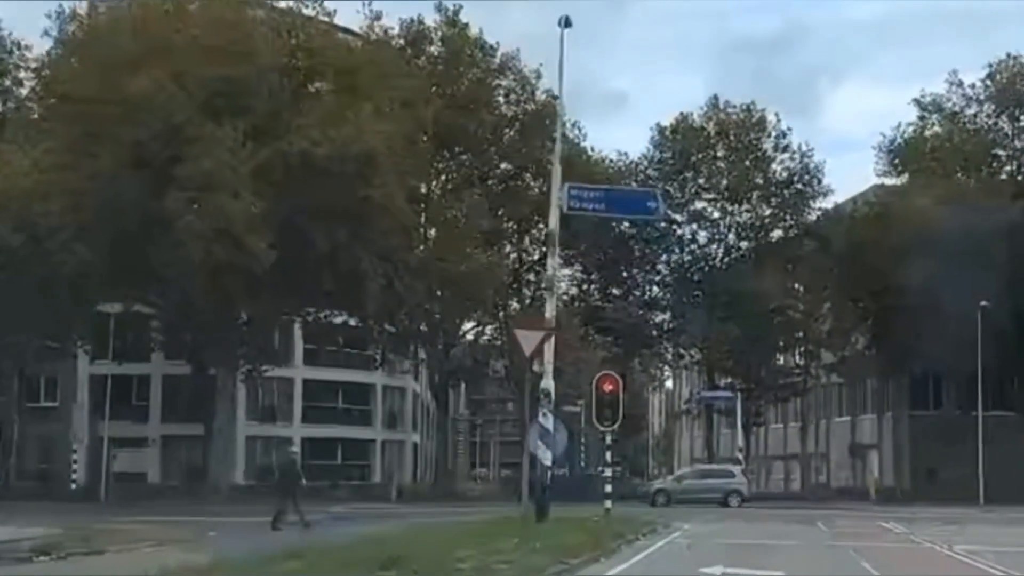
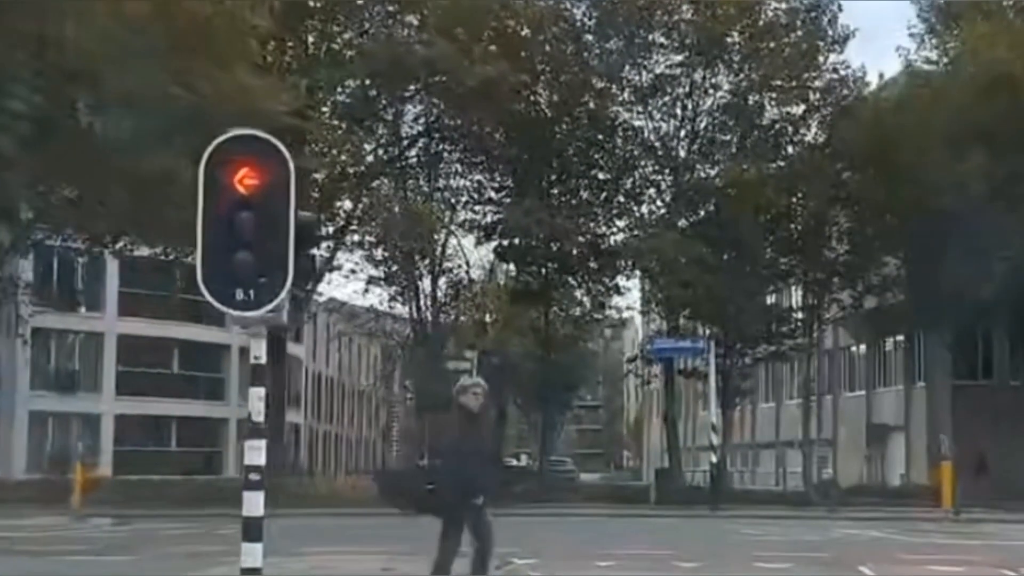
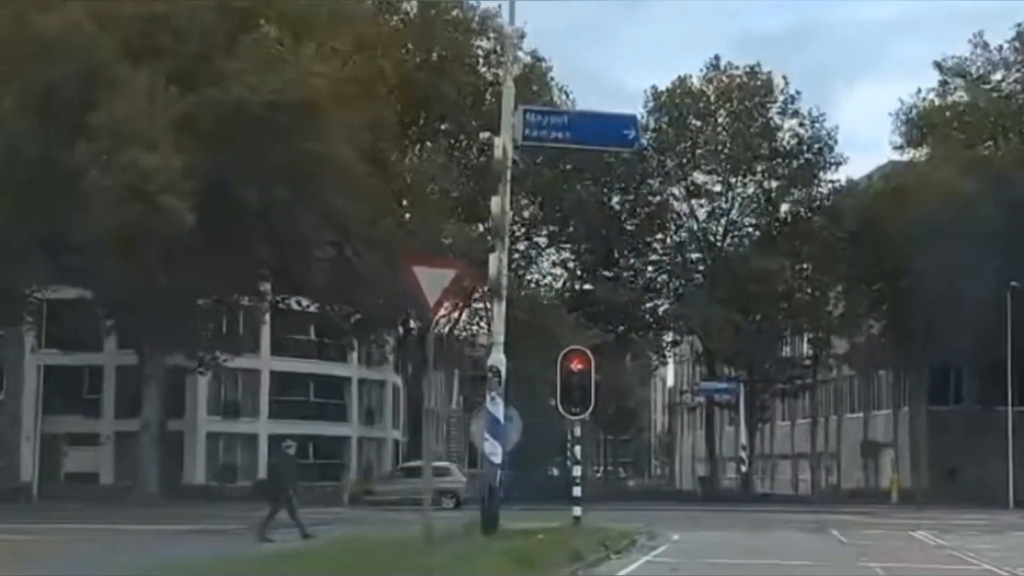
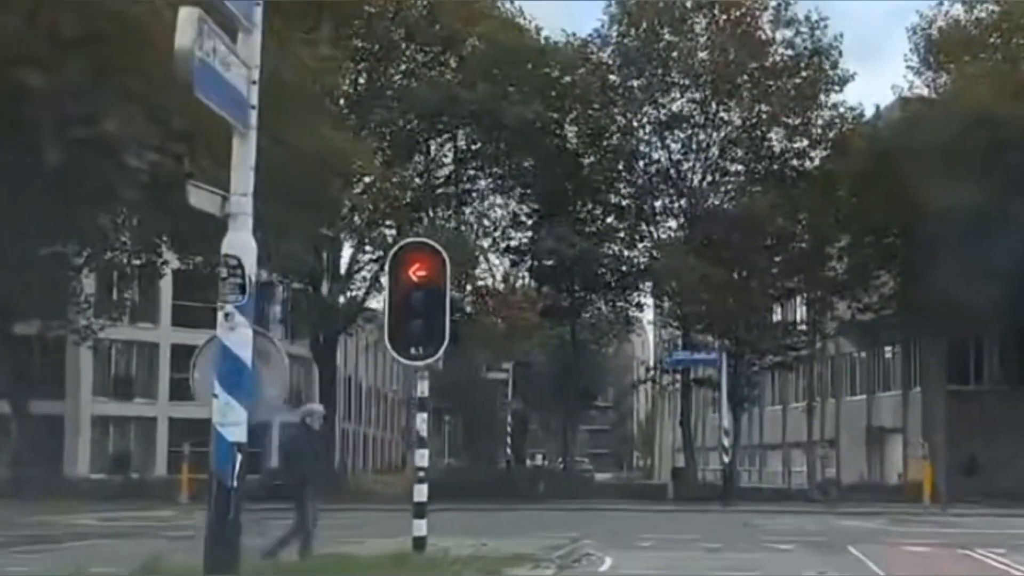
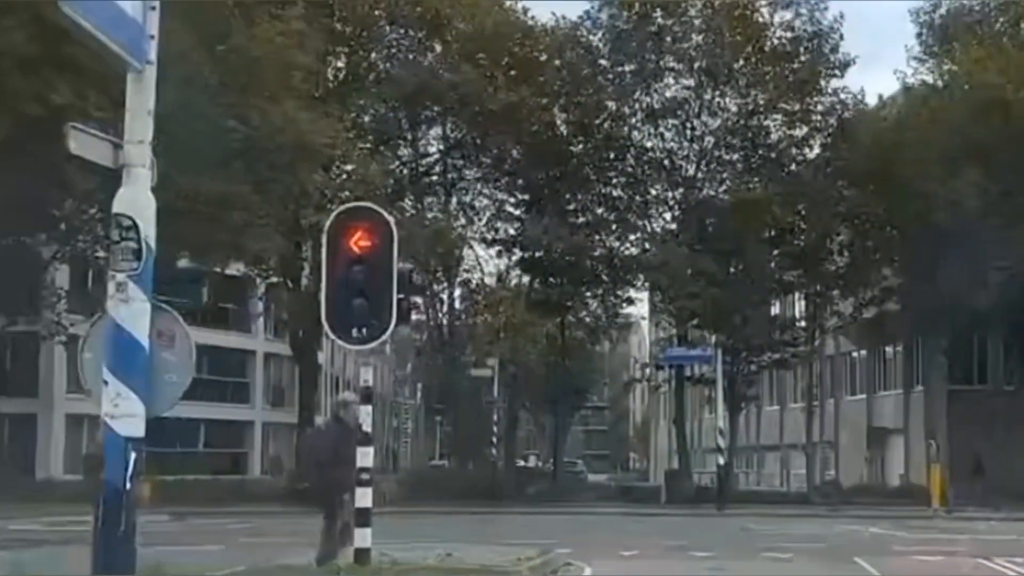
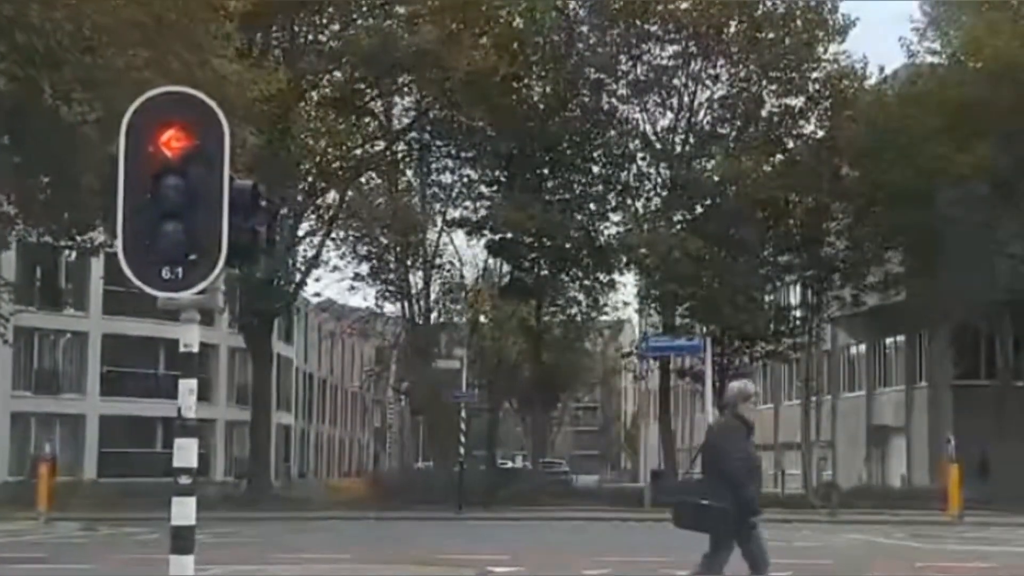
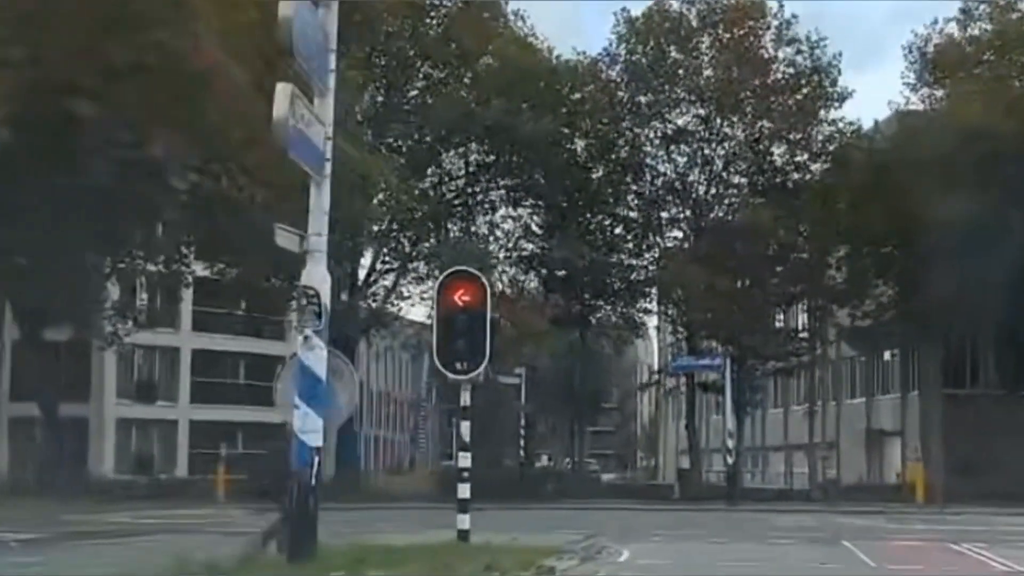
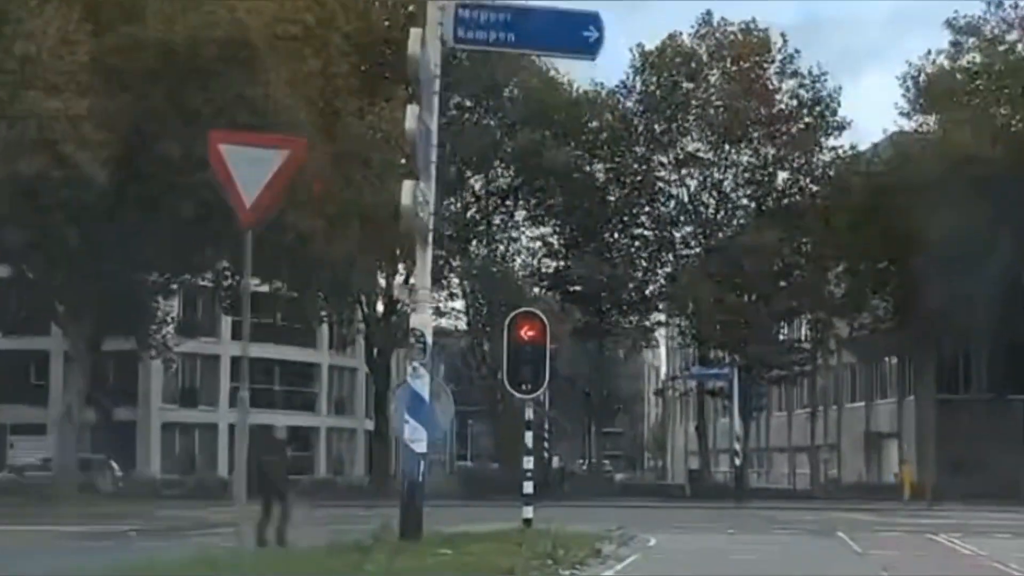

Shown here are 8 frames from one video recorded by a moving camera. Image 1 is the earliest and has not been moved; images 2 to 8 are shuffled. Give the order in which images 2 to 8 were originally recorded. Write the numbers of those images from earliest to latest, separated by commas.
3, 8, 7, 4, 5, 2, 6
